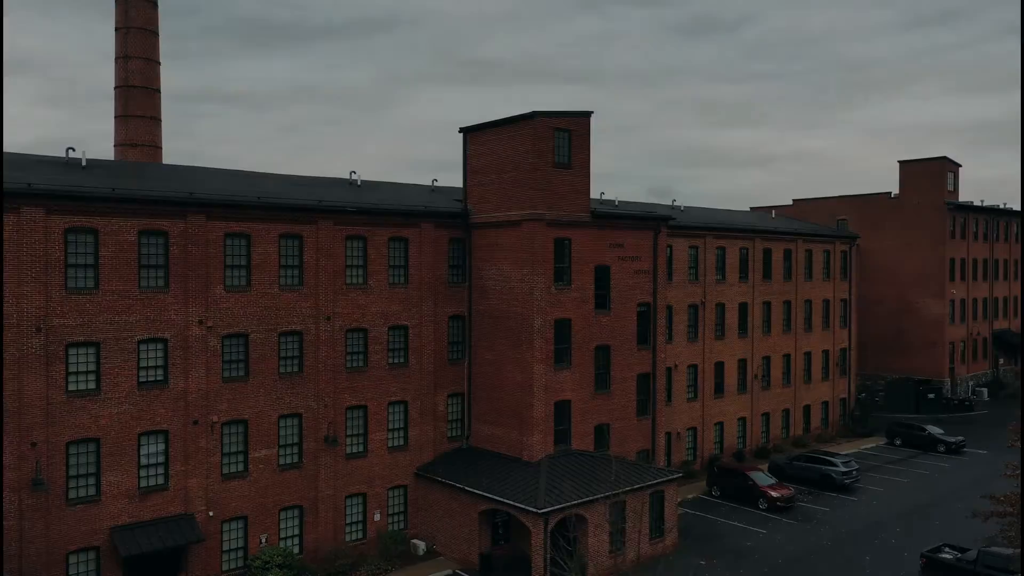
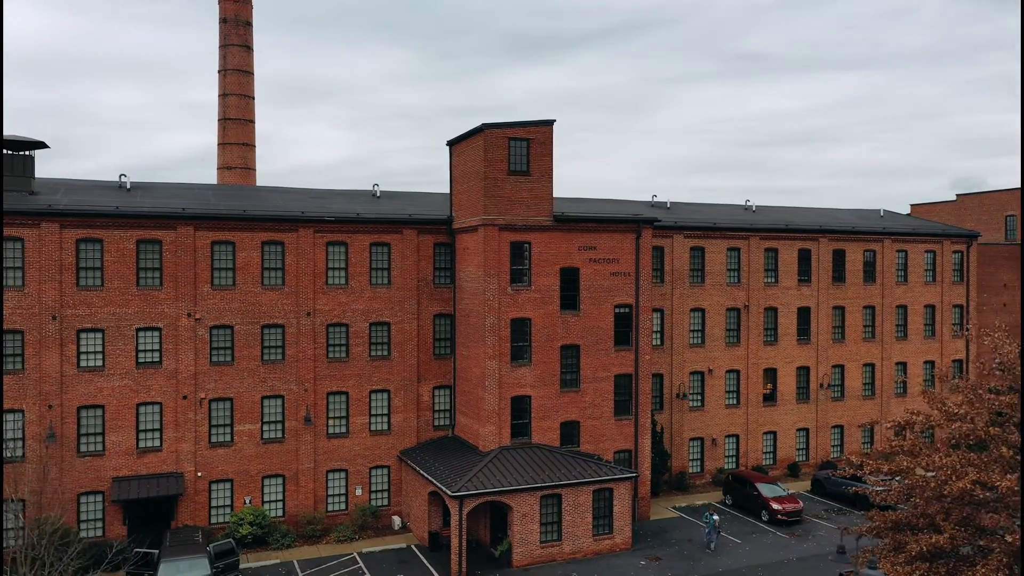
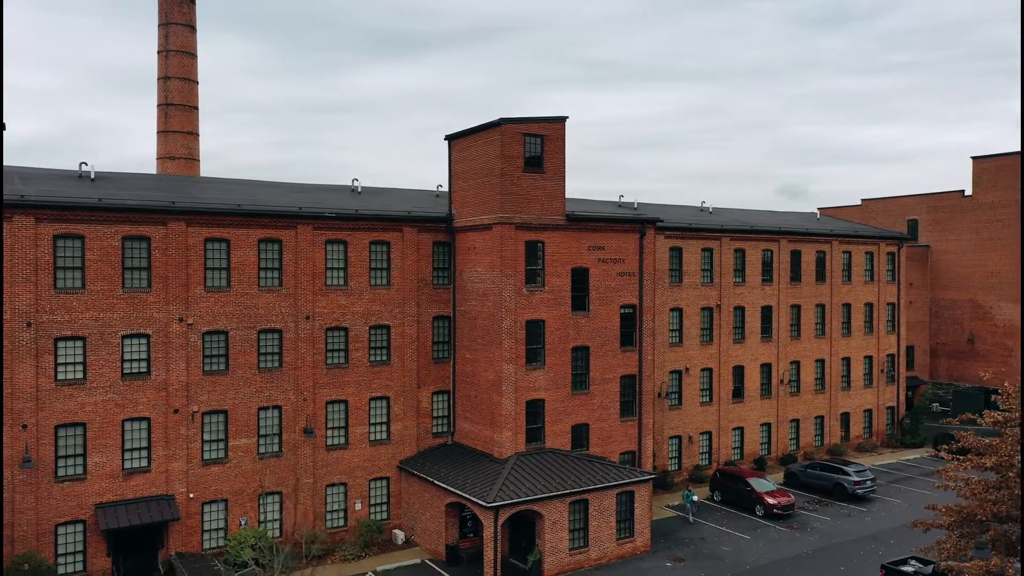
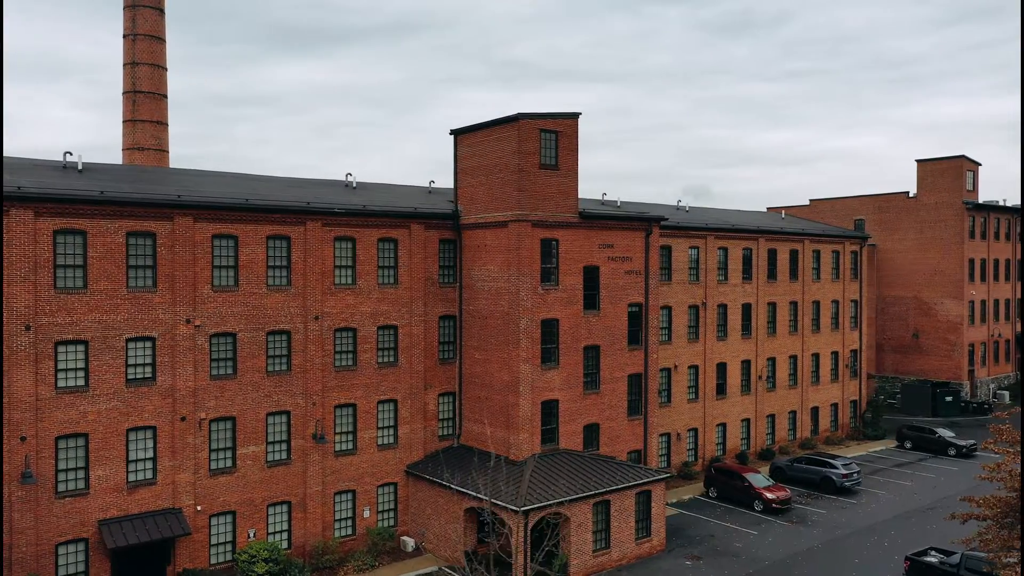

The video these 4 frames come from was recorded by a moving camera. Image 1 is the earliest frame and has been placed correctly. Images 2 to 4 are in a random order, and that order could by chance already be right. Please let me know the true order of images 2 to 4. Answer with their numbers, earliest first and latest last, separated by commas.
4, 3, 2
